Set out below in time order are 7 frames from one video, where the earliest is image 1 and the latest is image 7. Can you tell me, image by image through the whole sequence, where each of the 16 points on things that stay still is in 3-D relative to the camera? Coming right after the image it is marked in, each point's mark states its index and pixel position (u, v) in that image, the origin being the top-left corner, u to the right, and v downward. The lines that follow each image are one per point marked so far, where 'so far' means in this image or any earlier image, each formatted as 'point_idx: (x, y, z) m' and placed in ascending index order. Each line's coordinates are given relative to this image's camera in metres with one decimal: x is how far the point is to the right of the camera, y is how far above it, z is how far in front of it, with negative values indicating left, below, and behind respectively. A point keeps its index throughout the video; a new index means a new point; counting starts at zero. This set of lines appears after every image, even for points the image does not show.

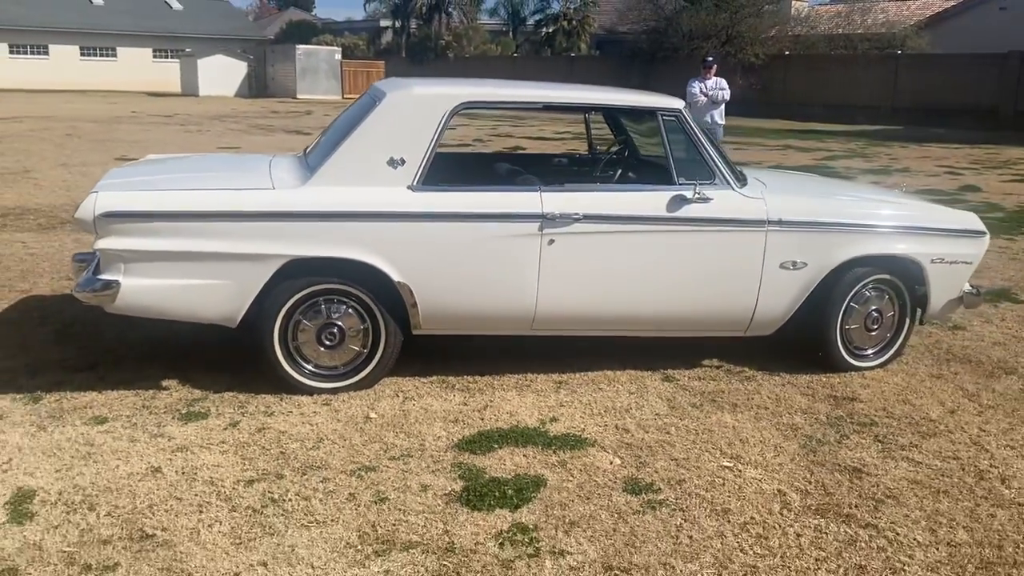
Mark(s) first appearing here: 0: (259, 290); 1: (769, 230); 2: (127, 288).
0: (-1.2, 0.0, +4.4) m
1: (+1.4, +0.3, +4.9) m
2: (-1.8, 0.0, +4.3) m
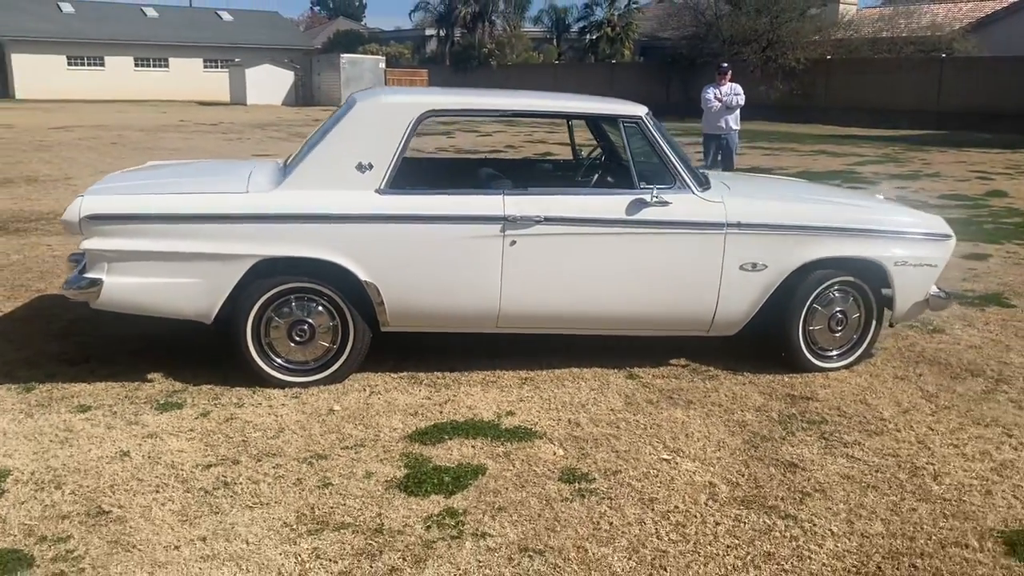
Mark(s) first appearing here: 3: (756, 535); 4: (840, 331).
0: (-1.5, 0.0, +4.7) m
1: (+1.2, +0.3, +5.0) m
2: (-2.1, 0.0, +4.6) m
3: (+0.9, -0.9, +3.4) m
4: (+1.9, -0.3, +5.3) m
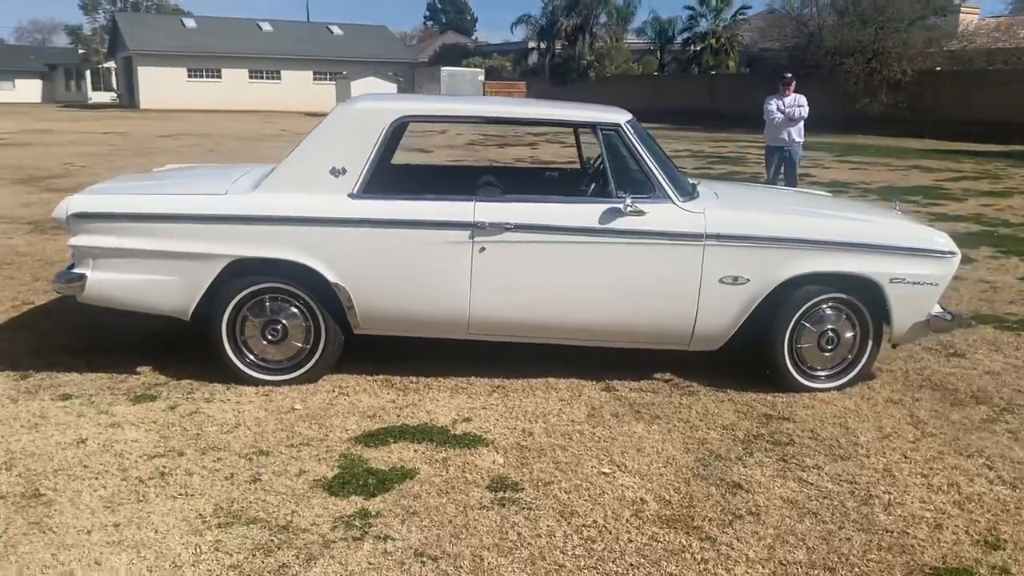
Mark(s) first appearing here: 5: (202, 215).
0: (-1.6, 0.0, +4.8) m
1: (+1.0, +0.2, +4.9) m
2: (-2.2, 0.0, +4.8) m
3: (+0.5, -1.0, +3.3) m
4: (+1.8, -0.3, +5.0) m
5: (-1.6, +0.4, +4.7) m
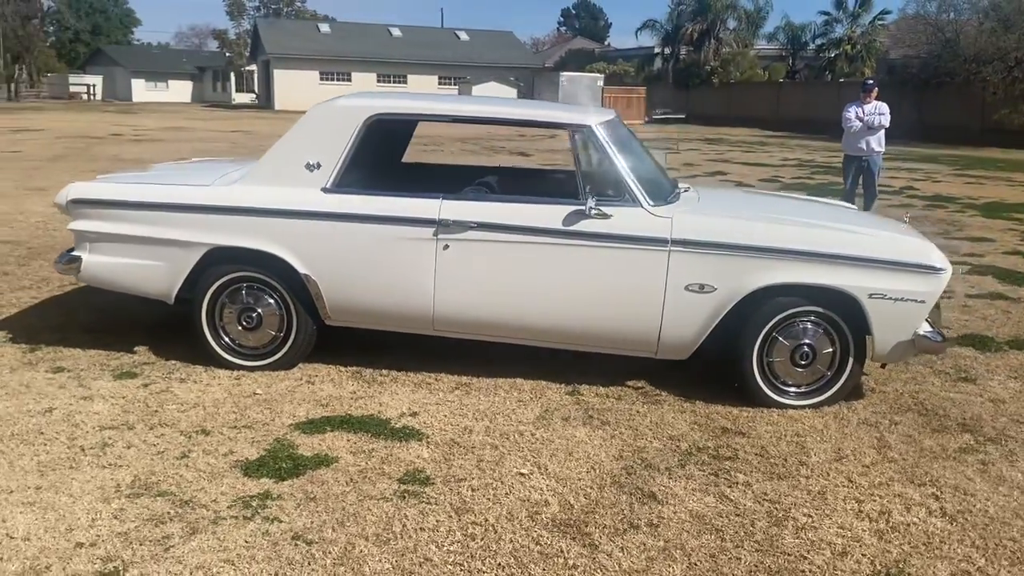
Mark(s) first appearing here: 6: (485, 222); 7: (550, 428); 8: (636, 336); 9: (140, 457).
0: (-1.8, +0.1, +5.1) m
1: (+0.8, +0.2, +4.7) m
2: (-2.4, +0.1, +5.1) m
3: (+0.1, -1.0, +3.3) m
4: (+1.6, -0.4, +4.8) m
5: (-1.8, +0.5, +5.0) m
6: (-0.1, +0.4, +4.8) m
7: (+0.2, -0.7, +4.5) m
8: (+0.7, -0.3, +4.9) m
9: (-1.6, -0.8, +4.0) m
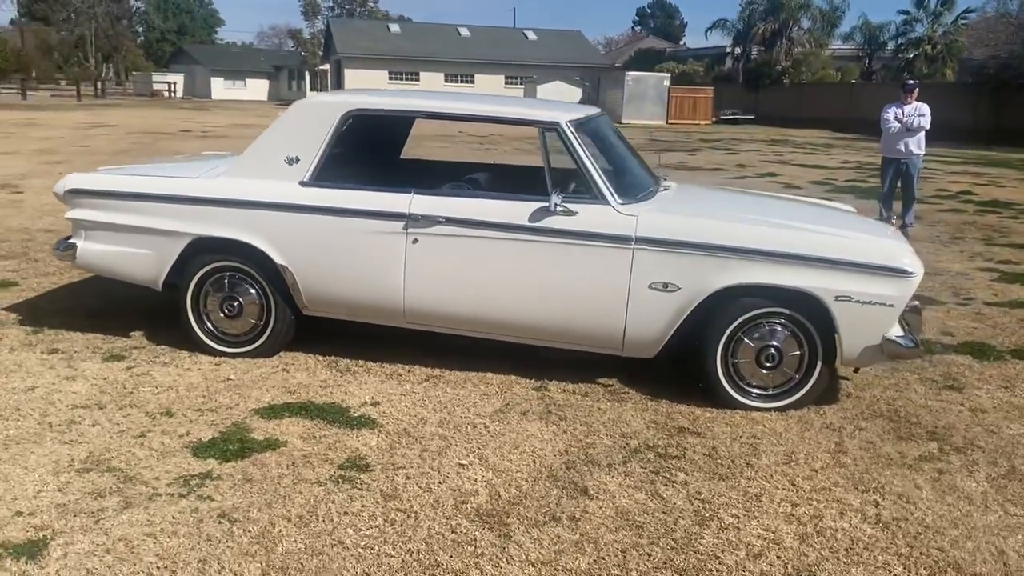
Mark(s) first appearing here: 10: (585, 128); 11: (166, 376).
0: (-2.0, +0.2, +5.3) m
1: (+0.7, +0.2, +4.7) m
2: (-2.6, +0.2, +5.4) m
3: (-0.2, -1.0, +3.3) m
4: (+1.4, -0.4, +4.7) m
5: (-2.0, +0.5, +5.2) m
6: (-0.3, +0.4, +4.9) m
7: (0.0, -0.7, +4.5) m
8: (+0.5, -0.2, +4.9) m
9: (-1.9, -0.7, +4.2) m
10: (+0.4, +0.9, +5.3) m
11: (-1.9, -0.5, +5.0) m
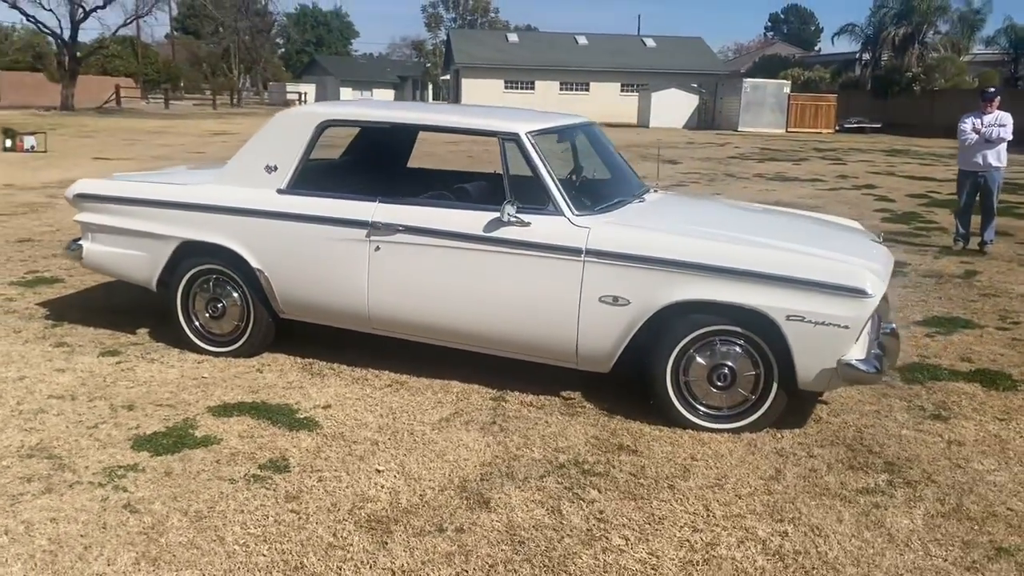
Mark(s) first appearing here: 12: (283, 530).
0: (-2.1, +0.1, +5.6) m
1: (+0.4, +0.2, +4.7) m
2: (-2.7, +0.2, +5.7) m
3: (-0.7, -1.0, +3.4) m
4: (+1.1, -0.5, +4.6) m
5: (-2.1, +0.5, +5.5) m
6: (-0.5, +0.3, +5.0) m
7: (-0.3, -0.7, +4.5) m
8: (+0.2, -0.3, +4.8) m
9: (-2.2, -0.7, +4.4) m
10: (+0.3, +0.9, +5.2) m
11: (-2.1, -0.5, +5.3) m
12: (-0.9, -0.9, +3.5) m
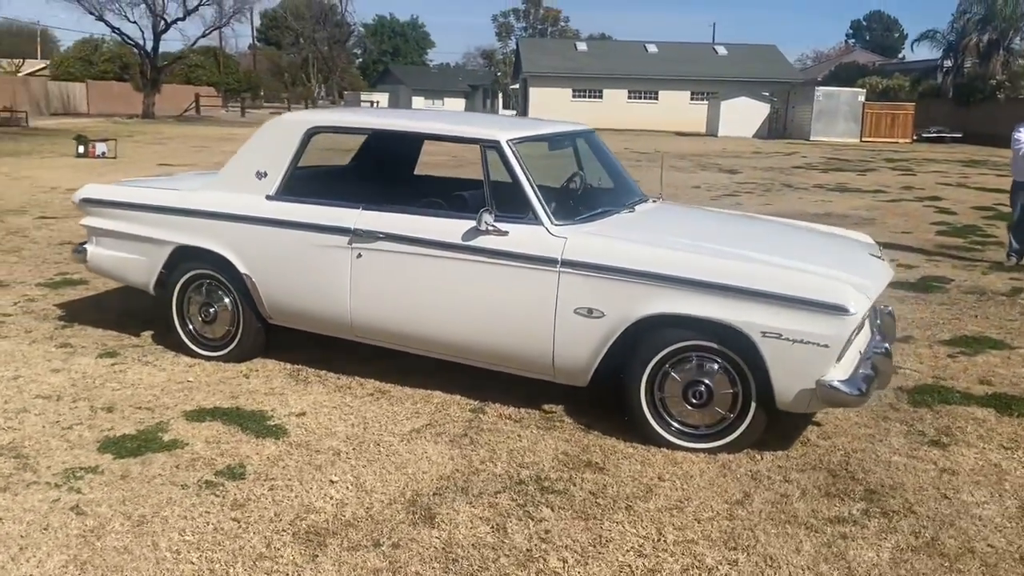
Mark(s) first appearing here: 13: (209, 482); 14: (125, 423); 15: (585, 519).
0: (-2.2, +0.1, +5.6) m
1: (+0.3, +0.1, +4.5) m
2: (-2.7, +0.2, +5.9) m
3: (-1.0, -1.0, +3.3) m
4: (+0.9, -0.6, +4.4) m
5: (-2.2, +0.5, +5.6) m
6: (-0.6, +0.3, +4.9) m
7: (-0.5, -0.8, +4.5) m
8: (+0.1, -0.4, +4.7) m
9: (-2.4, -0.7, +4.5) m
10: (+0.2, +0.8, +5.1) m
11: (-2.2, -0.5, +5.3) m
12: (-1.1, -1.0, +3.5) m
13: (-1.3, -0.9, +3.9) m
14: (-2.0, -0.7, +4.6) m
15: (+0.3, -1.0, +3.7) m
